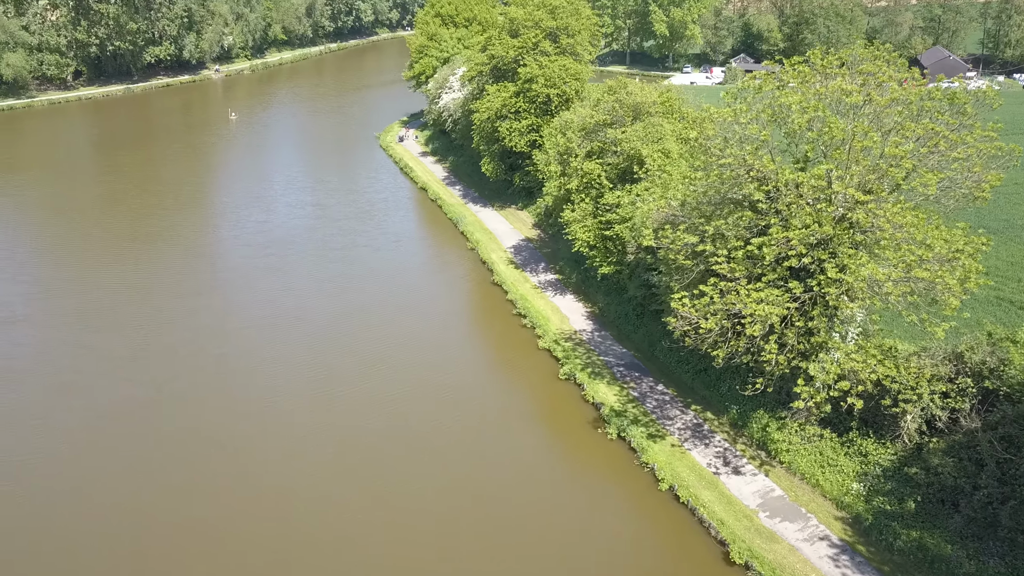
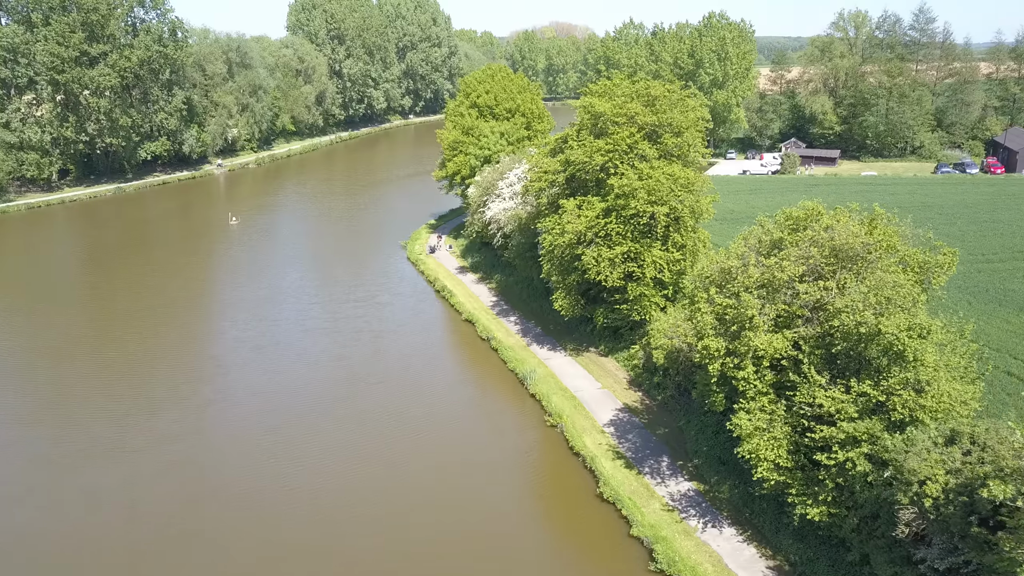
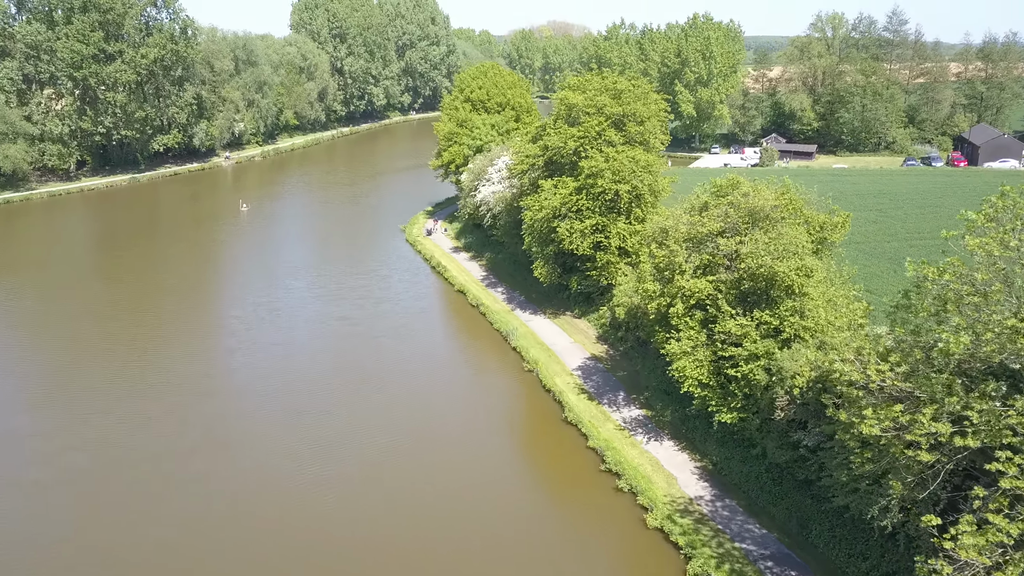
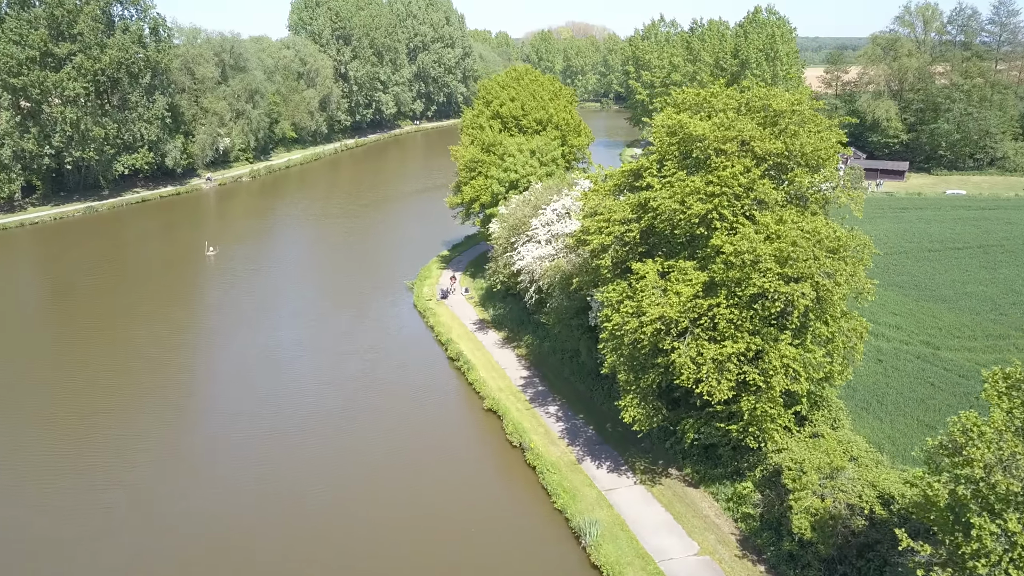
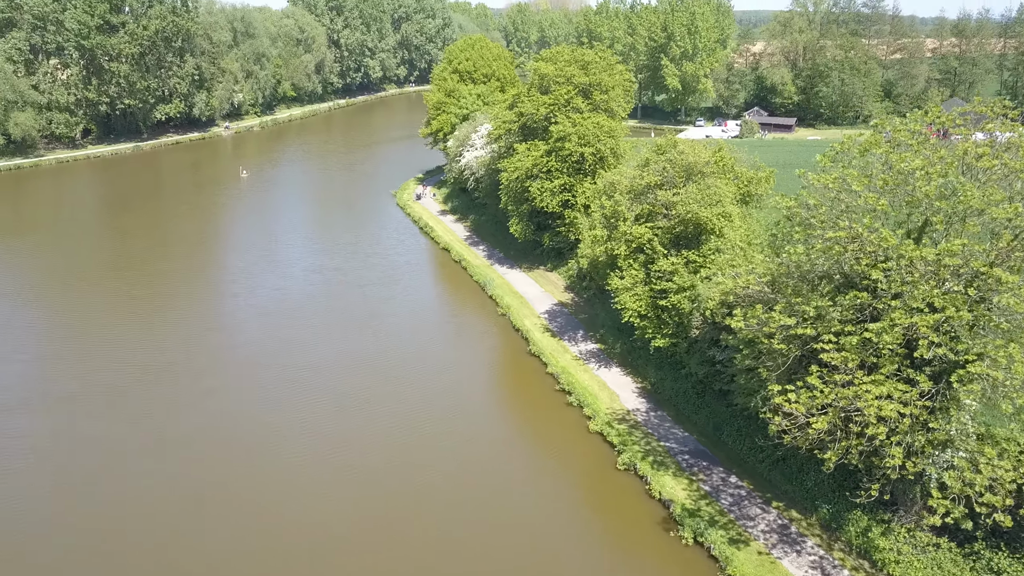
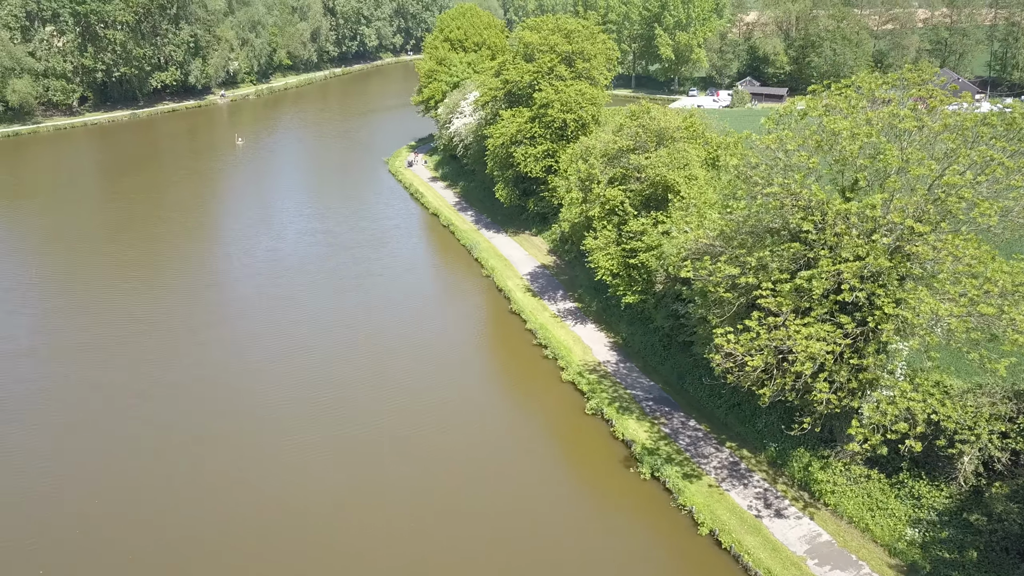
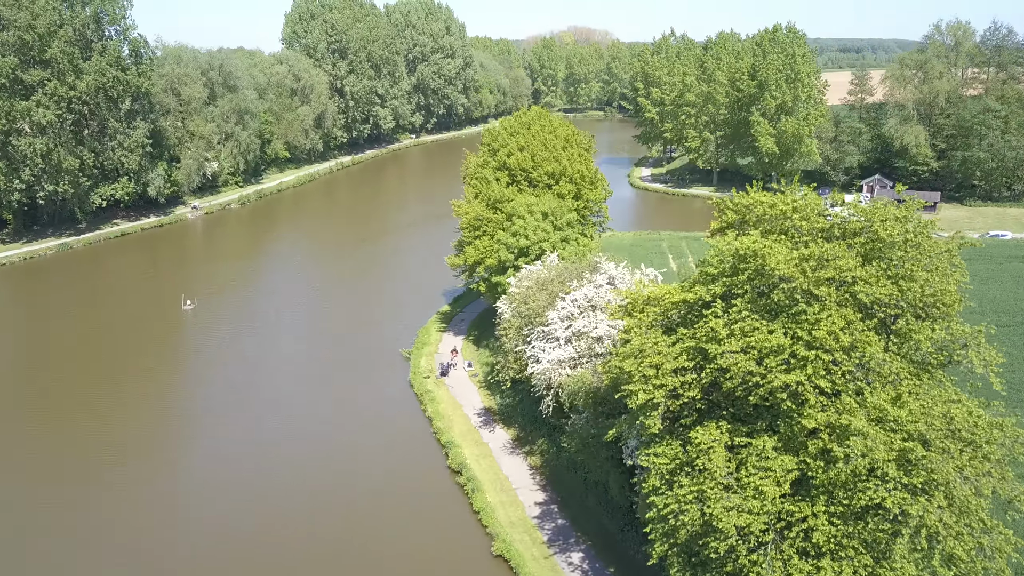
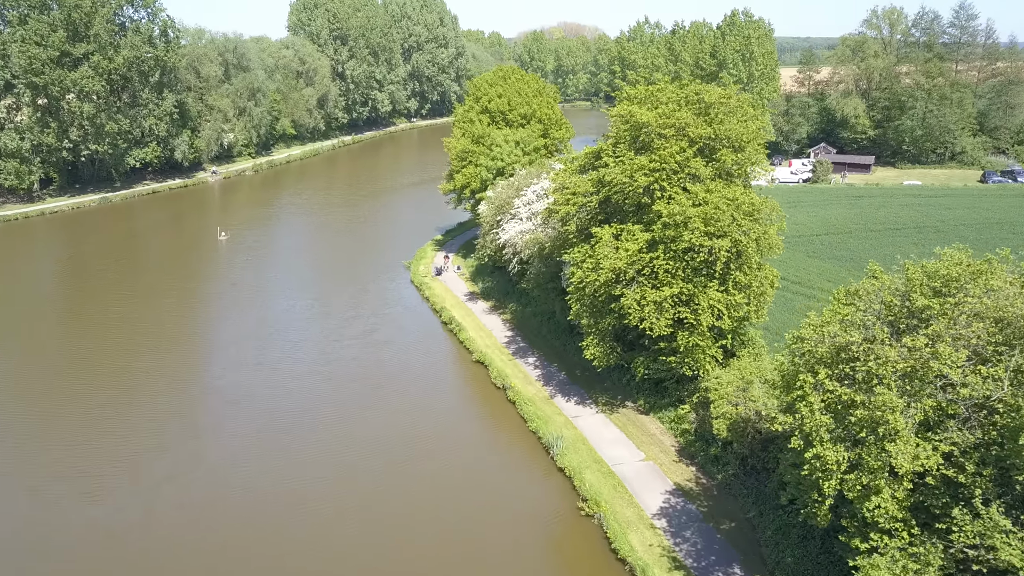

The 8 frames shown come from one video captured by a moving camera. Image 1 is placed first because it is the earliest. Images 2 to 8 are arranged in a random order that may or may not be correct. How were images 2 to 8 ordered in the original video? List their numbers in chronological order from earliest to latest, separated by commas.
6, 5, 3, 2, 8, 4, 7
